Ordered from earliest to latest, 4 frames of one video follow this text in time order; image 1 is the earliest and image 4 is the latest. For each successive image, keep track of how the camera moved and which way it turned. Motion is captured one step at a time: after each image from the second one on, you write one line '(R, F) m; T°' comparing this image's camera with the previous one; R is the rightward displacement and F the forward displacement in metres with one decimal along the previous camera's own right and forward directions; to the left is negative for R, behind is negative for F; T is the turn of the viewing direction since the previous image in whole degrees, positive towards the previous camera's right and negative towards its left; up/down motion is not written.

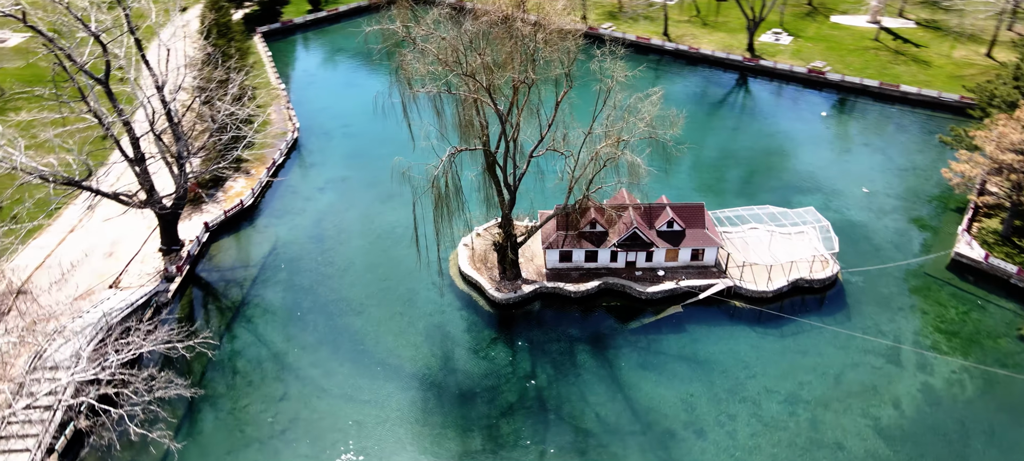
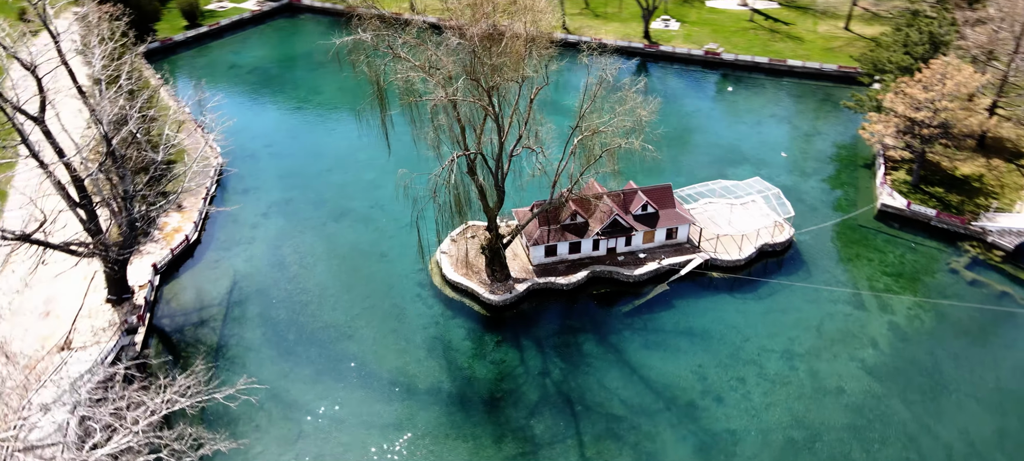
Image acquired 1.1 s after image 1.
(-3.7, +0.4) m; +10°
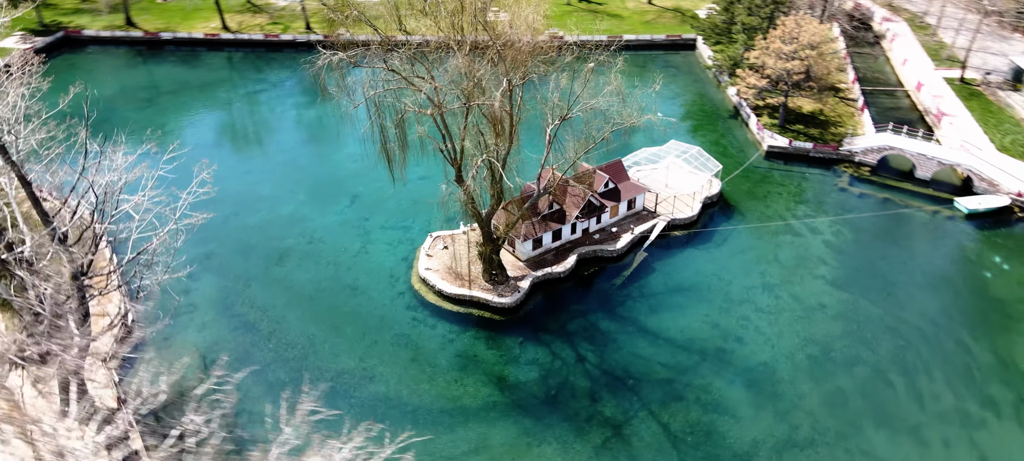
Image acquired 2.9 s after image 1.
(-6.6, +1.1) m; +17°
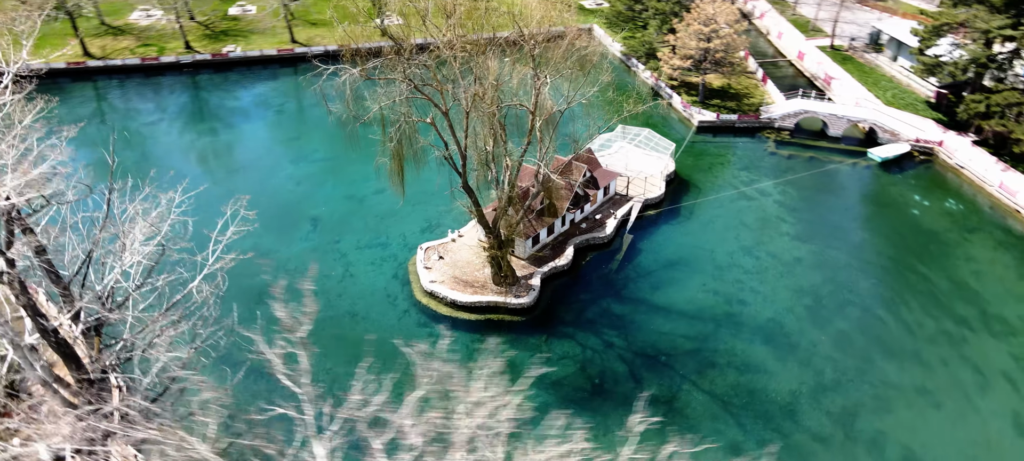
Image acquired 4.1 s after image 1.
(-4.8, +0.3) m; +11°
